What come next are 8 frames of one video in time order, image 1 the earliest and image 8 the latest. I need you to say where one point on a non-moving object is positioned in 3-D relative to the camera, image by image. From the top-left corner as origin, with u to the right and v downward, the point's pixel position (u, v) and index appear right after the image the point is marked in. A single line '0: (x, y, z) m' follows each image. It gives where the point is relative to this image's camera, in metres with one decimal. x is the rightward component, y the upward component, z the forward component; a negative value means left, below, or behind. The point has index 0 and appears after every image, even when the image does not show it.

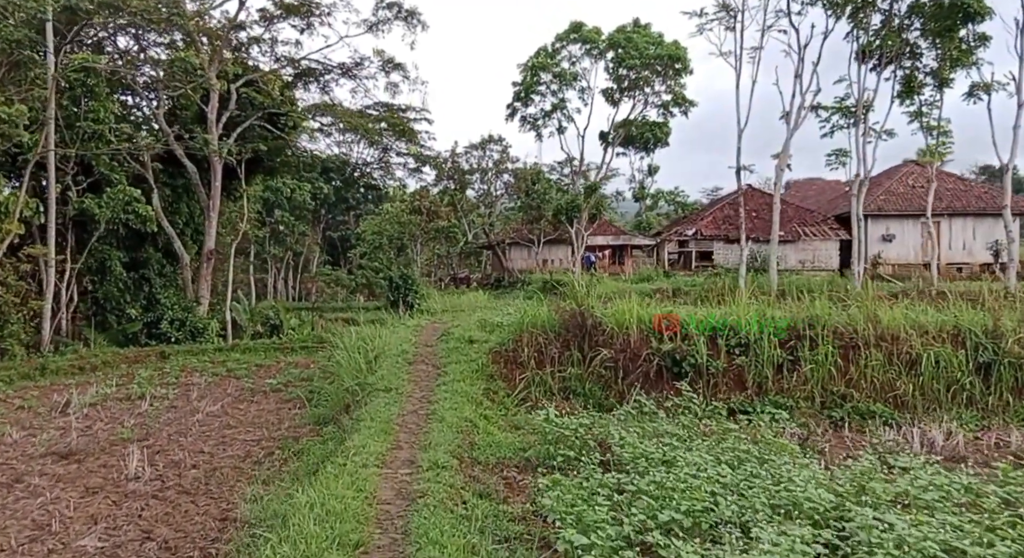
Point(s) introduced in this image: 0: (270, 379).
0: (-3.4, -1.4, +9.1) m
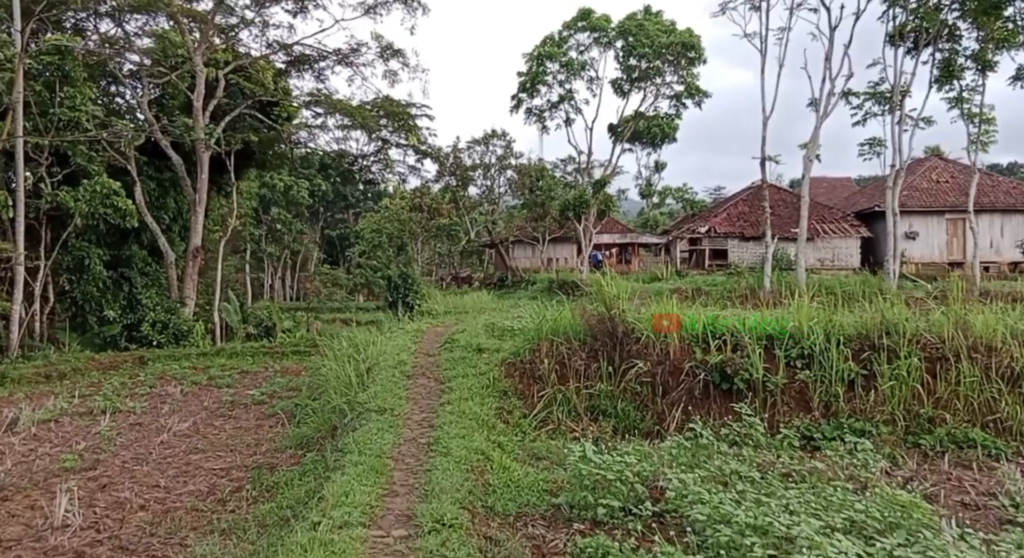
0: (-3.3, -1.4, +8.2) m
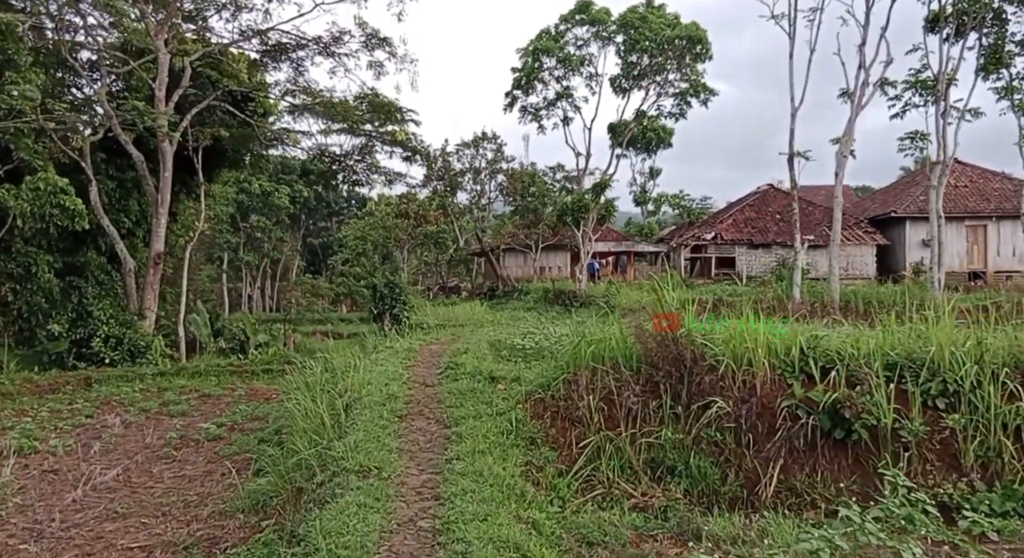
0: (-3.2, -1.5, +6.9) m
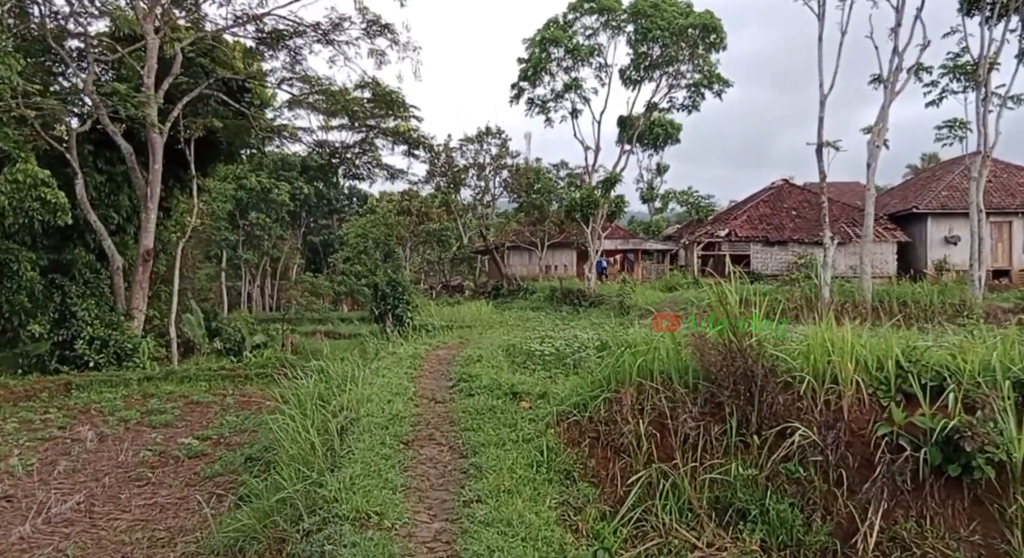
0: (-3.1, -1.5, +6.3) m
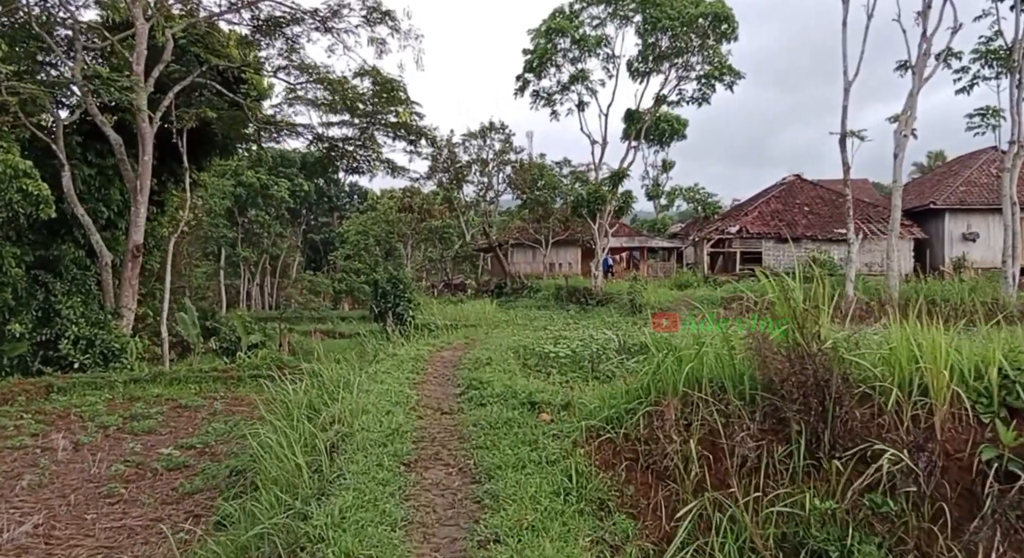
0: (-3.0, -1.4, +5.8) m
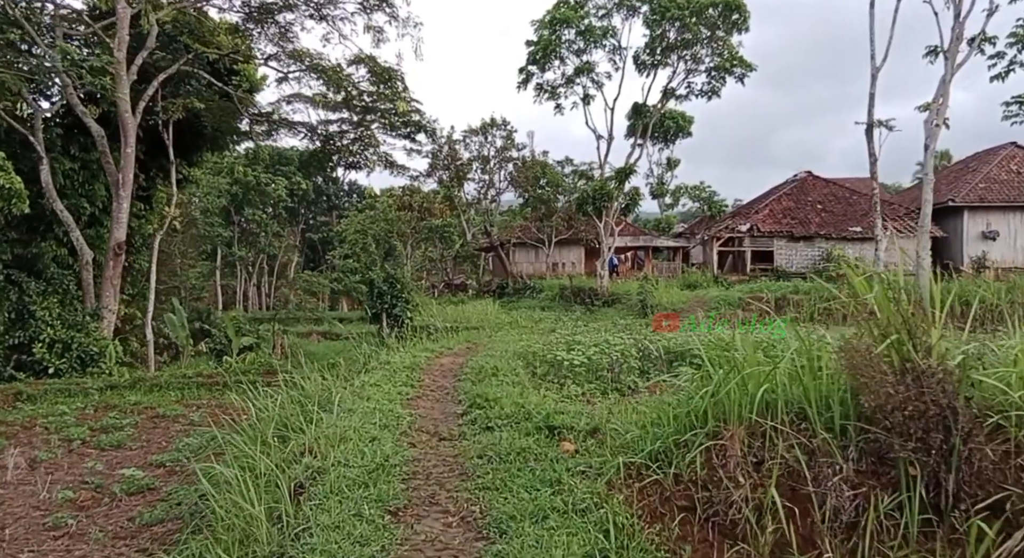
0: (-2.9, -1.4, +5.2) m
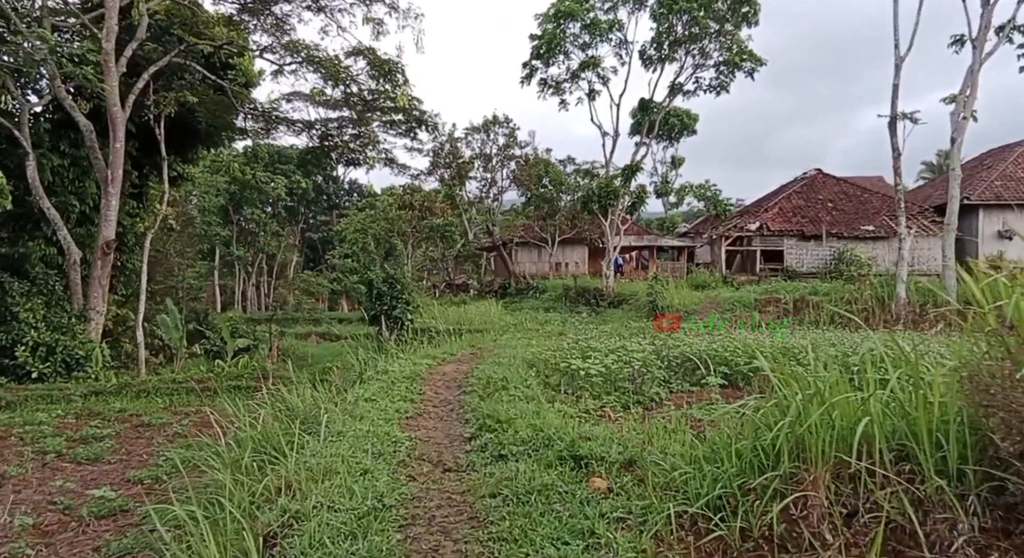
0: (-2.8, -1.4, +4.8) m
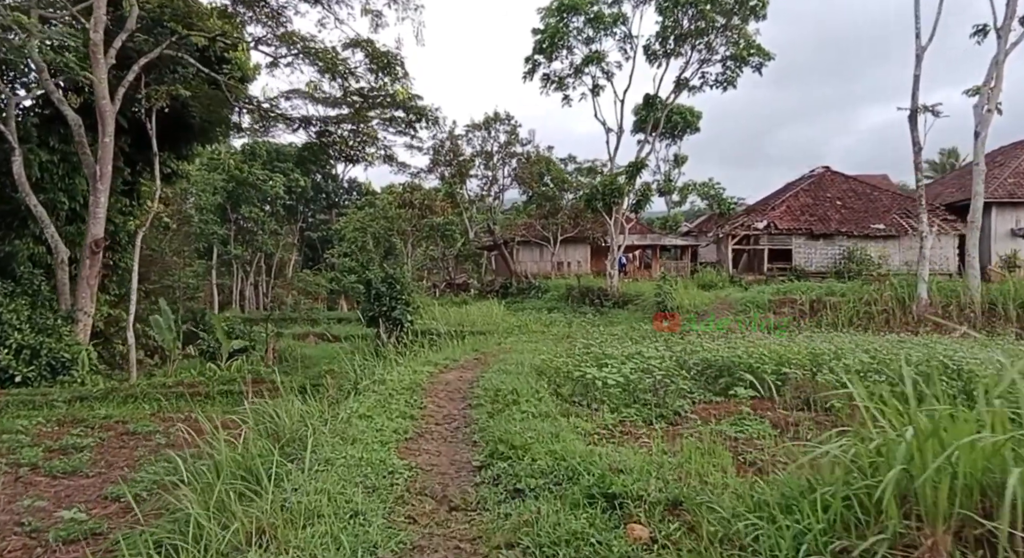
0: (-2.8, -1.4, +4.5) m
